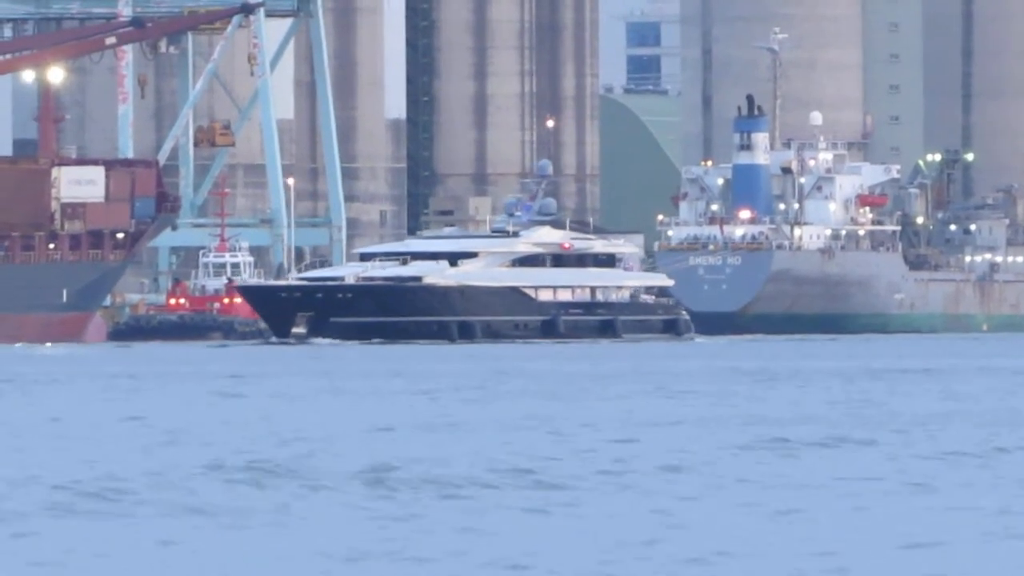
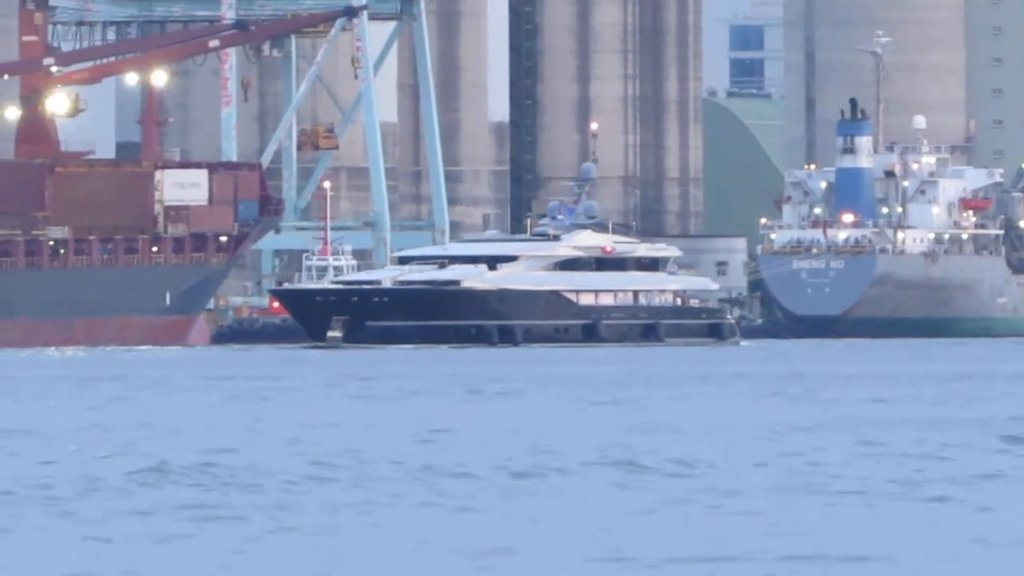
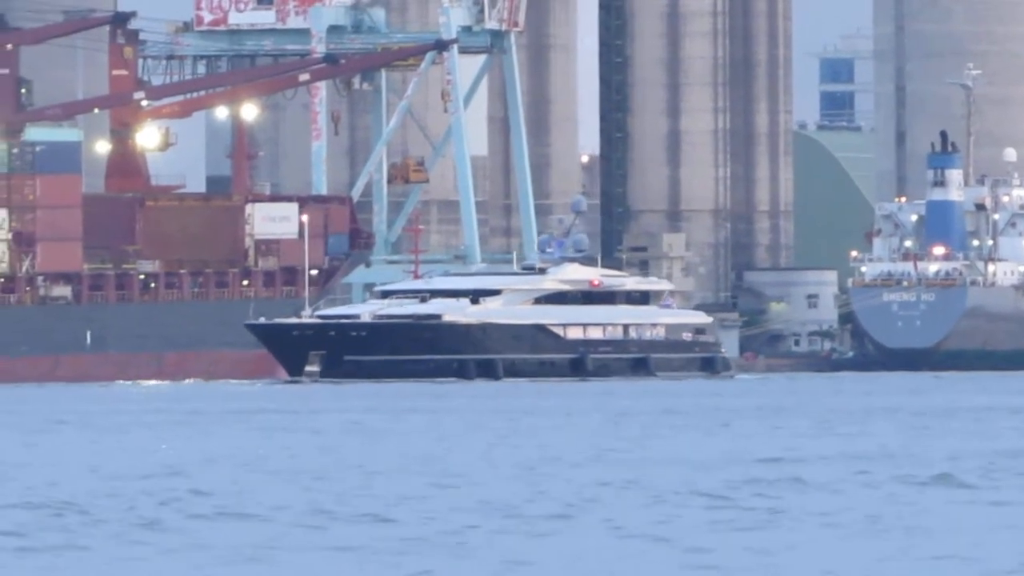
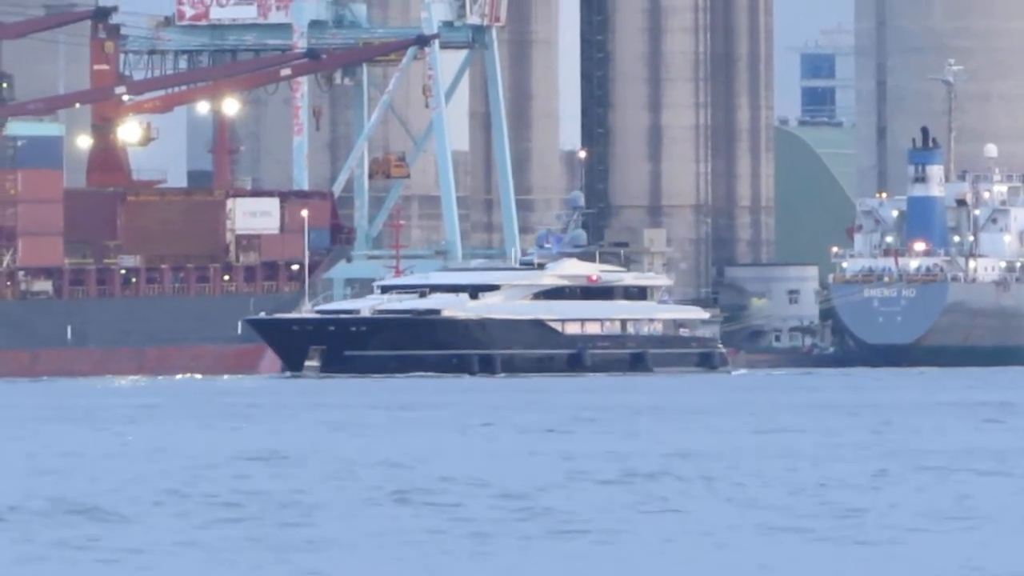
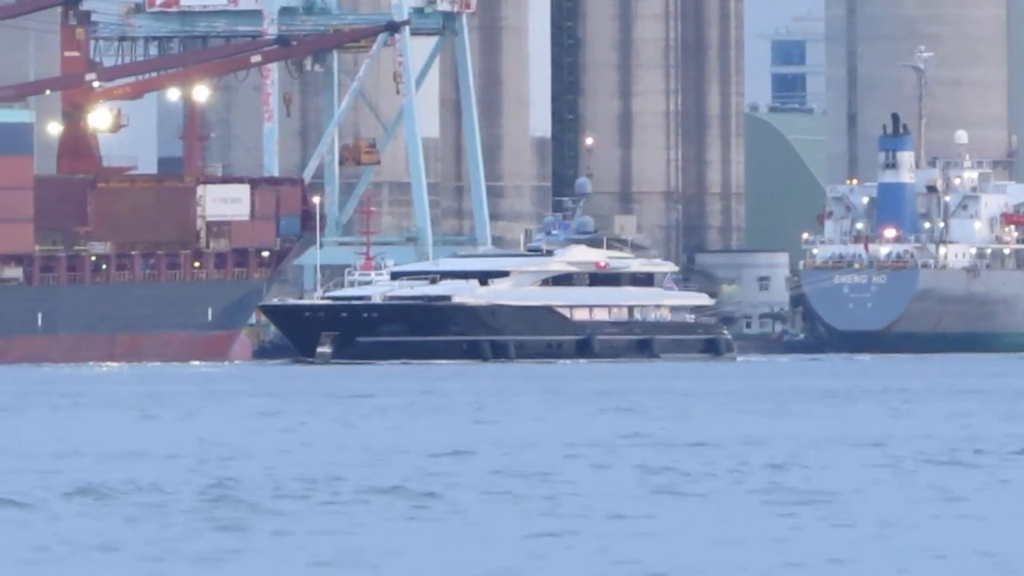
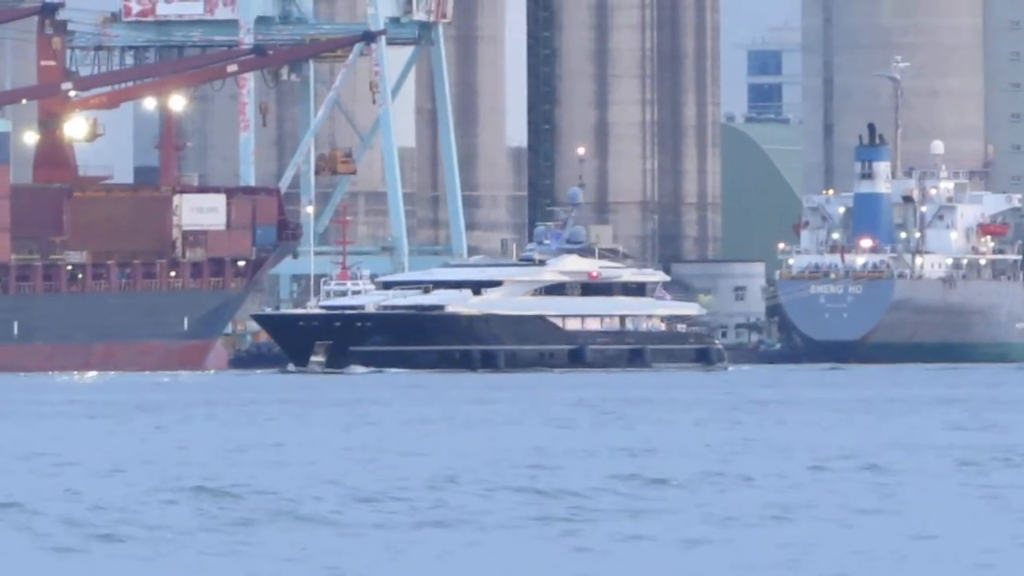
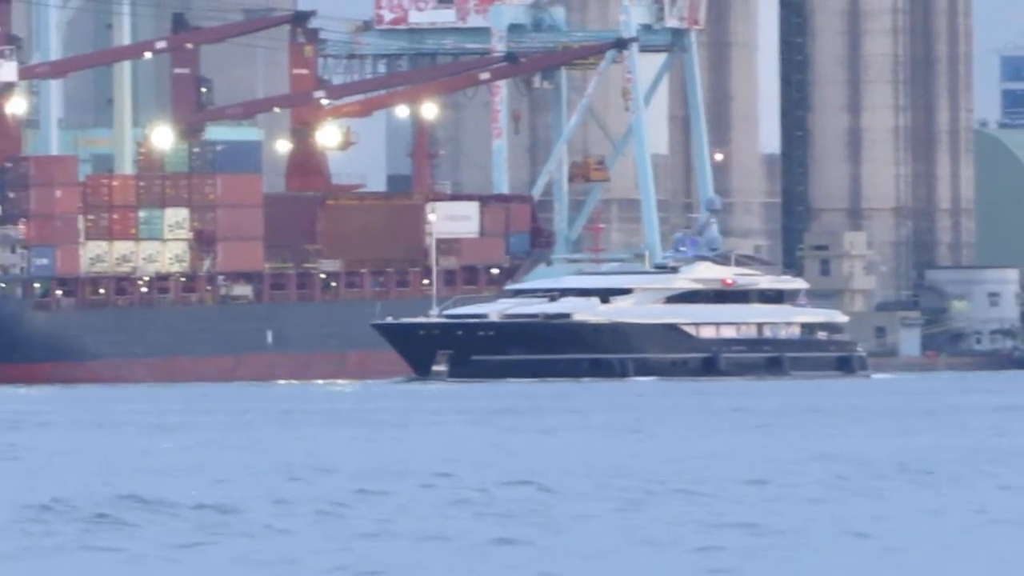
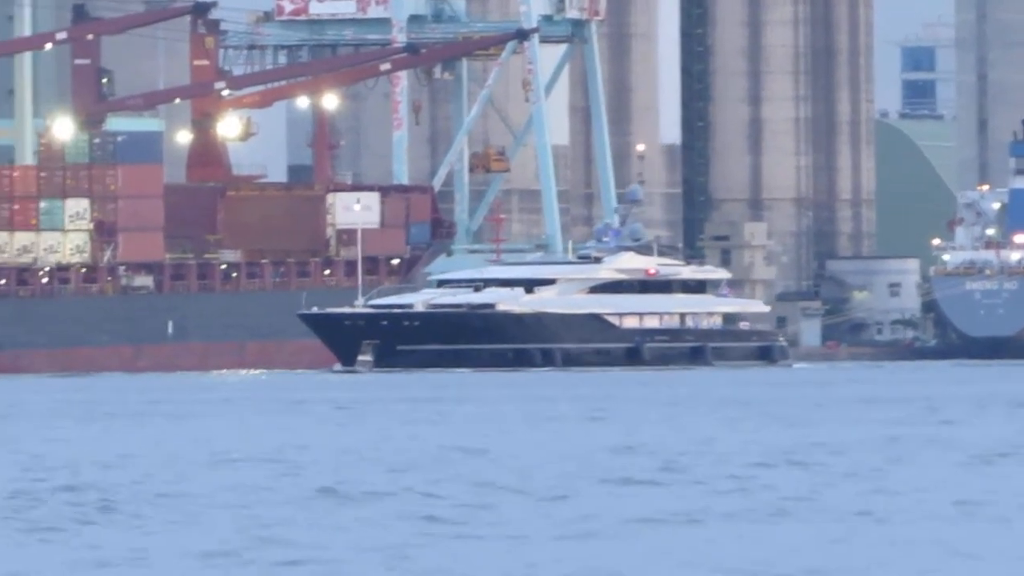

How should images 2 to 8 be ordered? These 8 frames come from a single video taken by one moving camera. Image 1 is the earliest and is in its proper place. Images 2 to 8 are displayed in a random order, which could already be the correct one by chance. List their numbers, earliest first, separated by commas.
2, 6, 5, 4, 3, 8, 7
